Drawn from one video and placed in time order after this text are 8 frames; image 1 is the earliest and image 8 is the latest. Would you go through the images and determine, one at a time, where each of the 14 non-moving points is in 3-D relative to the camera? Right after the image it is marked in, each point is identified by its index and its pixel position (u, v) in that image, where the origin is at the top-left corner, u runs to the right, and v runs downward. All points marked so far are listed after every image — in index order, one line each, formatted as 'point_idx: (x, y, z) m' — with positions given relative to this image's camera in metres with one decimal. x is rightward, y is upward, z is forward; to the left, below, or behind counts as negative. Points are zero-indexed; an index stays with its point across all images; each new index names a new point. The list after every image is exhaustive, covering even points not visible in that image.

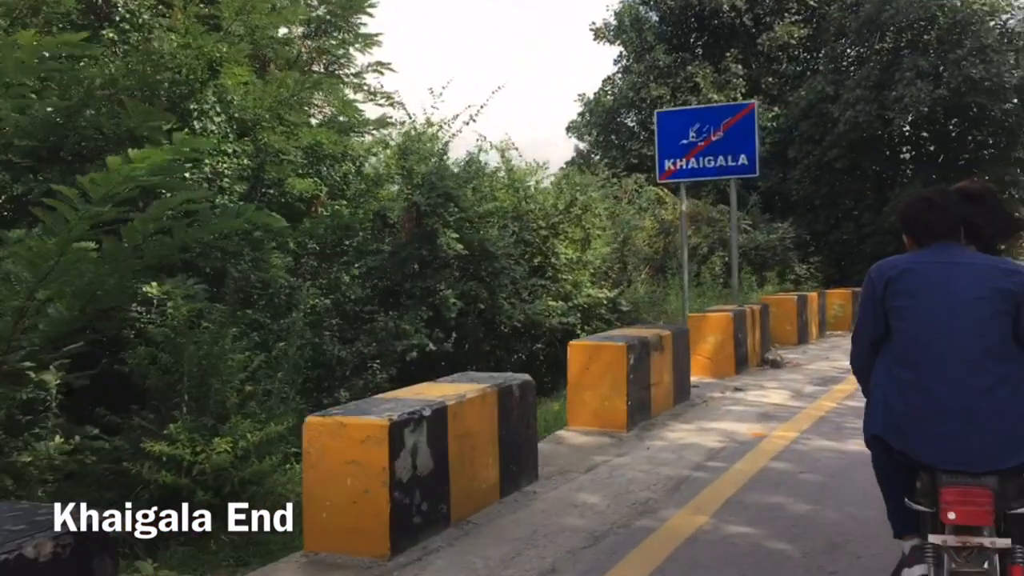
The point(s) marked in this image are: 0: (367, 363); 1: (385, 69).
0: (-1.5, -0.8, +9.7) m
1: (-1.8, +3.1, +13.8) m
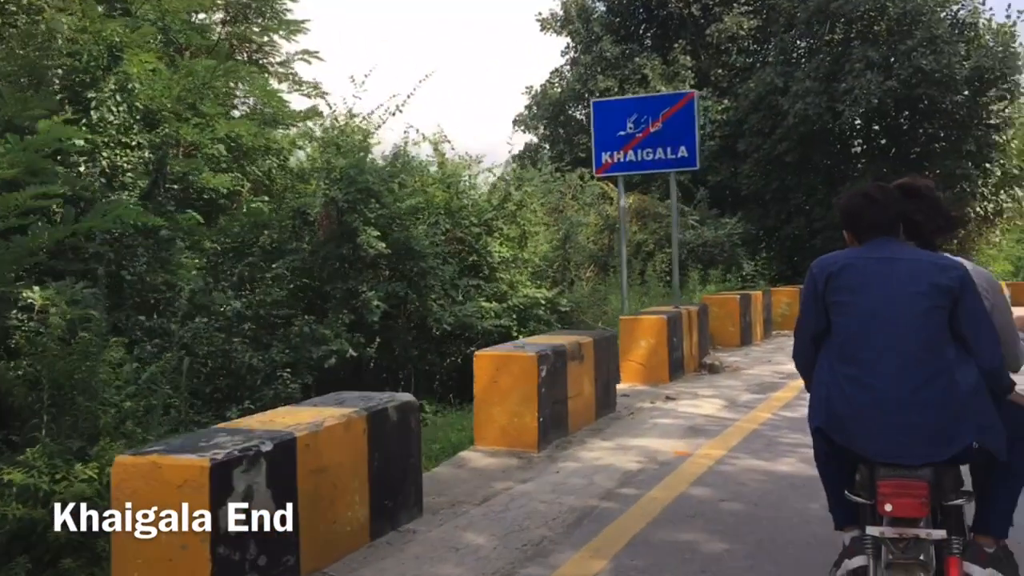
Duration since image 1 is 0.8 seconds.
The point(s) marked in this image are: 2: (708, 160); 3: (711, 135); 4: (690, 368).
0: (-2.2, -0.8, +9.0) m
1: (-2.7, +3.1, +13.1) m
2: (+3.8, +2.5, +19.0) m
3: (+3.9, +3.0, +19.0) m
4: (+1.5, -0.7, +8.4) m
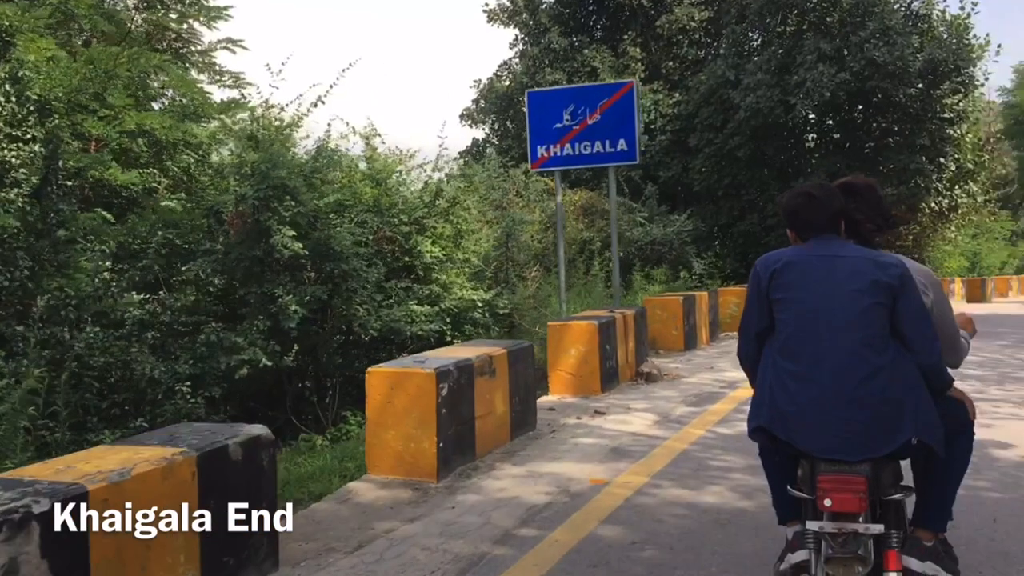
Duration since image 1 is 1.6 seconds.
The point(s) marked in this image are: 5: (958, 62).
0: (-2.8, -0.8, +8.3) m
1: (-3.5, +3.1, +12.4) m
2: (+2.8, +2.5, +18.5) m
3: (+2.8, +3.0, +18.5) m
4: (+0.9, -0.7, +7.8) m
5: (+7.5, +3.8, +16.3) m
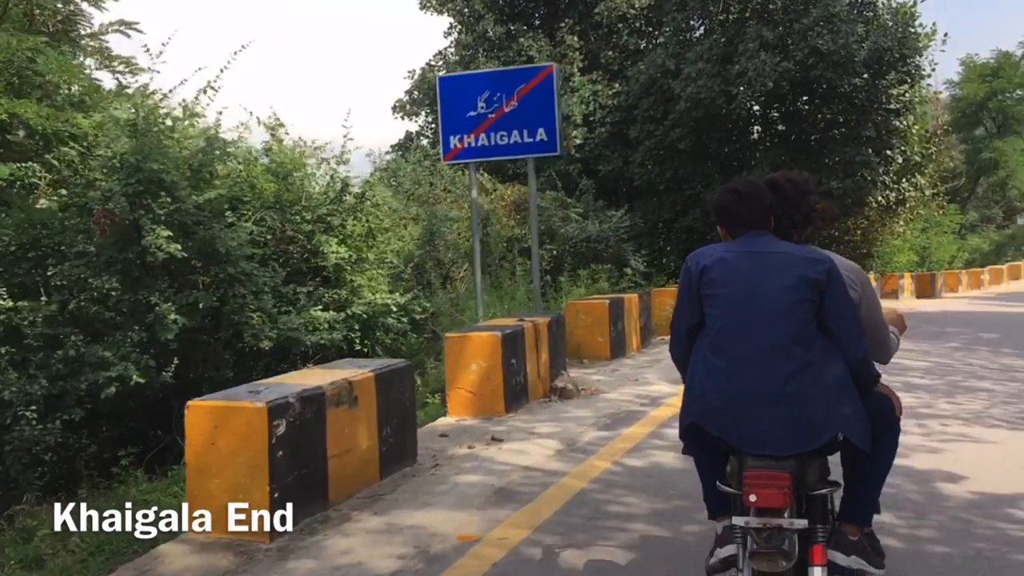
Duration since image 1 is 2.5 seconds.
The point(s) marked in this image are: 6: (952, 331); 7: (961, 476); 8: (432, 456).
0: (-3.6, -0.9, +7.3) m
1: (-4.4, +3.0, +11.3) m
2: (+1.6, +2.5, +17.7) m
3: (+1.6, +3.0, +17.7) m
4: (+0.2, -0.8, +6.9) m
5: (+6.4, +3.8, +15.7) m
6: (+5.6, -0.6, +12.5) m
7: (+2.2, -0.9, +4.9) m
8: (-0.4, -0.9, +5.3) m
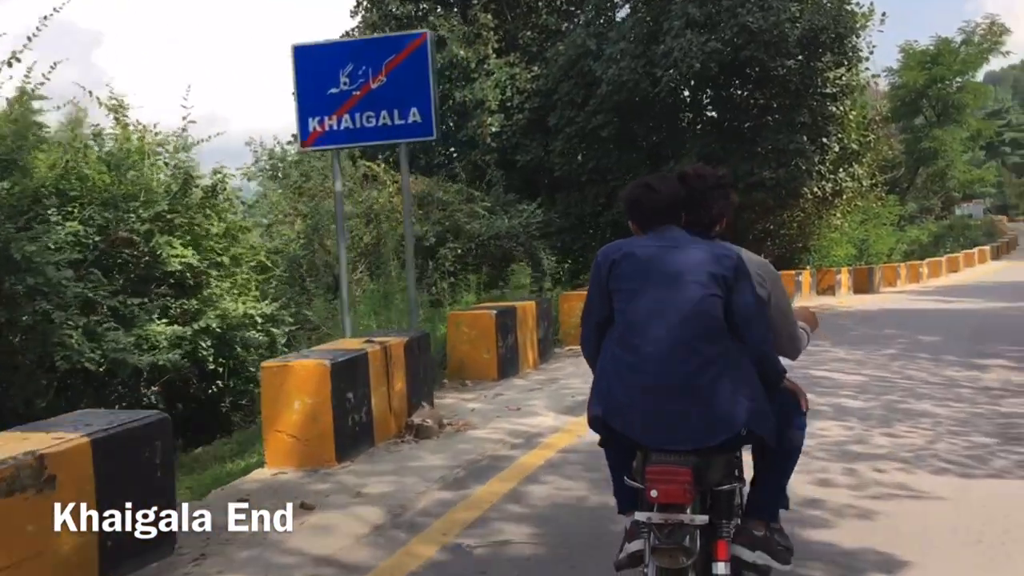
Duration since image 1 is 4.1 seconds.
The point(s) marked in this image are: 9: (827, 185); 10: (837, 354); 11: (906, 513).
0: (-4.5, -1.0, +5.8) m
1: (-5.6, +2.9, +9.7) m
2: (+0.1, +2.5, +16.4) m
3: (+0.1, +3.0, +16.4) m
4: (-0.7, -0.8, +5.6) m
5: (+4.9, +3.9, +14.7) m
6: (+4.4, -0.5, +11.4) m
7: (+1.5, -1.0, +3.6) m
8: (-1.2, -1.0, +4.0) m
9: (+5.4, +1.8, +16.7) m
10: (+3.1, -0.6, +9.4) m
11: (+1.7, -1.0, +4.2) m
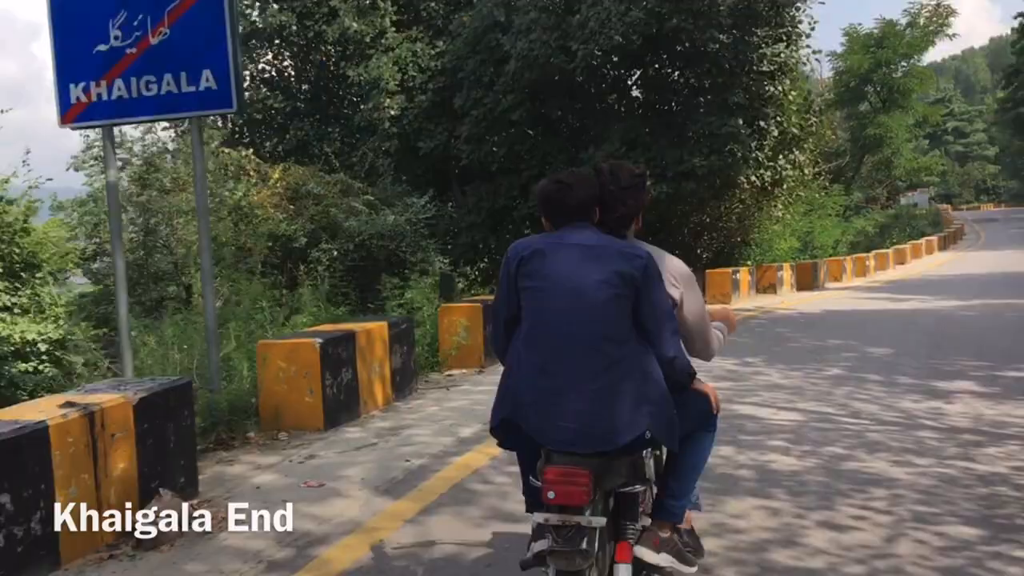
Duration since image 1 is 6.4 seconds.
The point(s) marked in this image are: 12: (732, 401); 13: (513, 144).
0: (-5.4, -1.2, +3.7) m
1: (-6.7, +2.7, +7.6) m
2: (-1.4, +2.5, +14.5) m
3: (-1.3, +3.0, +14.5) m
4: (-1.6, -1.0, +3.7) m
5: (+3.5, +3.9, +13.0) m
6: (+3.3, -0.6, +9.8) m
7: (+0.7, -1.1, +1.9) m
8: (-2.1, -1.2, +2.1) m
9: (+3.9, +1.8, +15.1) m
10: (+2.0, -0.7, +7.7) m
11: (+0.9, -1.1, +2.5) m
12: (+1.6, -0.8, +6.8) m
13: (0.0, +2.1, +14.2) m
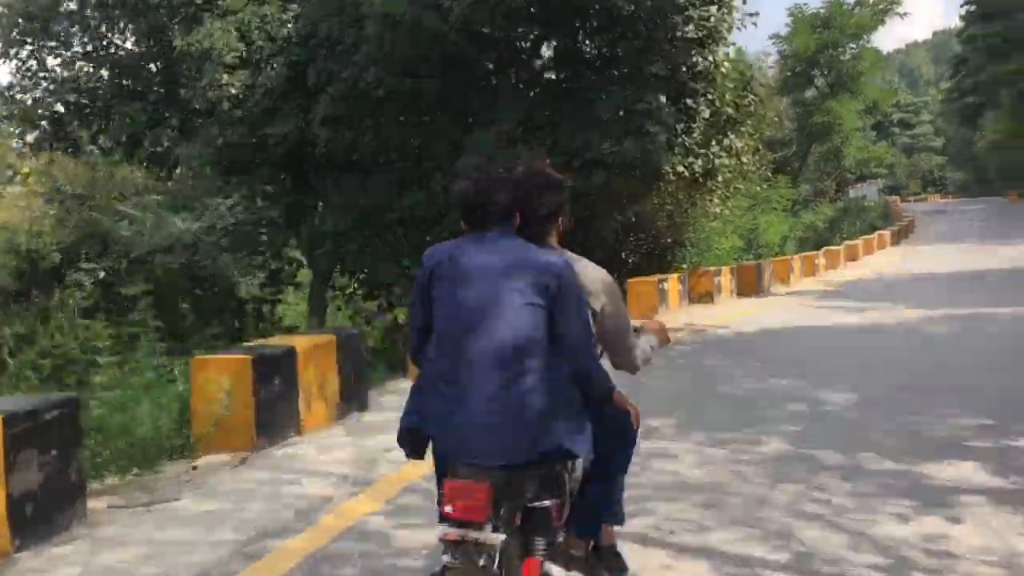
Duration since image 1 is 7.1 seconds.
0: (-6.4, -1.5, +0.7) m
1: (-8.0, +2.4, +4.5) m
2: (-3.0, +2.2, +11.7) m
3: (-2.9, +2.7, +11.7) m
4: (-2.6, -1.3, +0.9) m
5: (+2.0, +3.7, +10.4) m
6: (+2.0, -0.8, +7.2) m
7: (-0.3, -1.4, -0.8) m
8: (-3.0, -1.5, -0.8) m
9: (+2.3, +1.6, +12.5) m
10: (+0.8, -0.9, +5.1) m
11: (-0.1, -1.4, -0.2) m
12: (+0.4, -1.0, +4.1) m
13: (-1.5, +1.9, +11.4) m
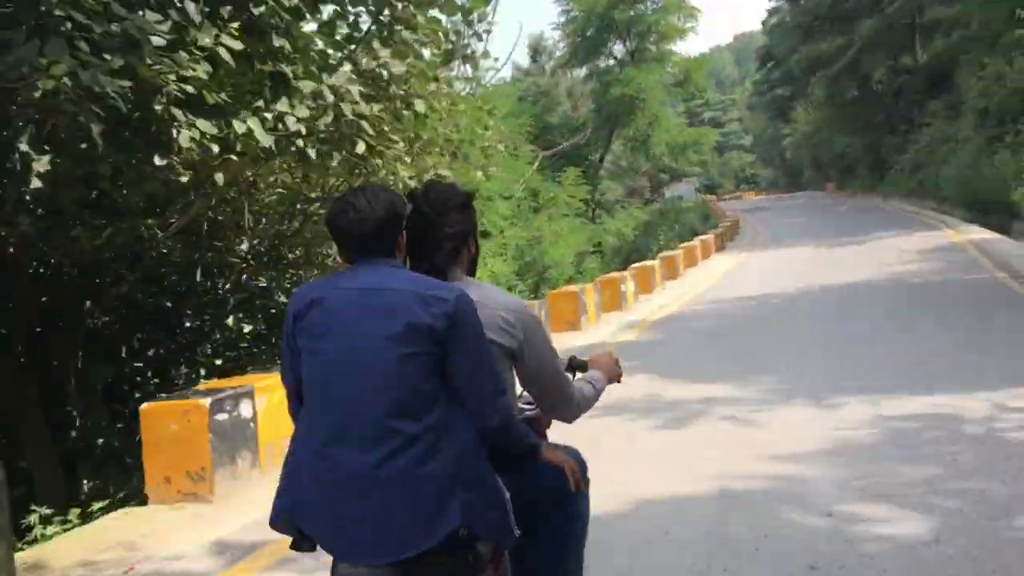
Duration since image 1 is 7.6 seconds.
0: (-7.6, -2.5, -8.3) m
1: (-10.1, +1.2, -4.8) m
2: (-6.4, +1.2, +3.1) m
3: (-6.4, +1.7, +3.1) m
4: (-4.0, -2.0, -7.5) m
5: (-1.4, +3.0, +2.7) m
6: (-0.6, -1.4, -0.5) m
7: (-1.4, -2.0, -8.8) m
8: (-4.1, -2.2, -9.2) m
9: (-1.3, +0.9, +4.8) m
10: (-1.3, -1.6, -2.8) m
11: (-1.3, -2.0, -8.2) m
12: (-1.6, -1.7, -3.8) m
13: (-4.9, +0.9, +3.1) m
